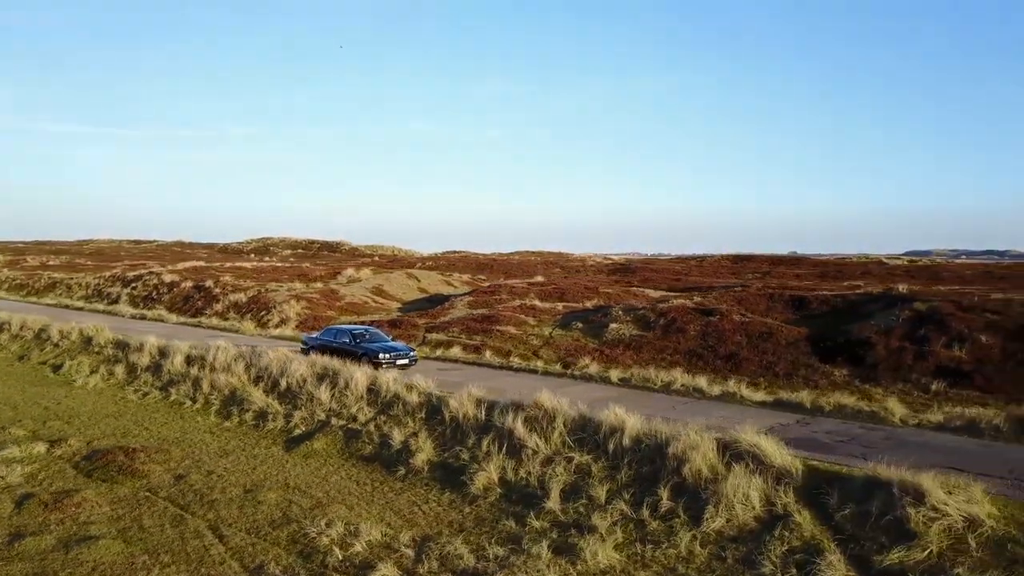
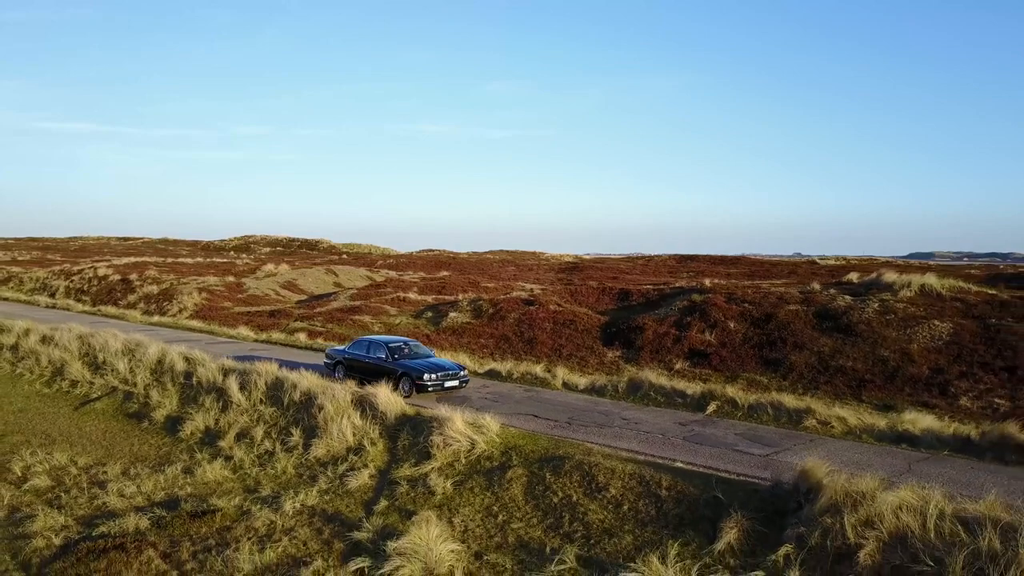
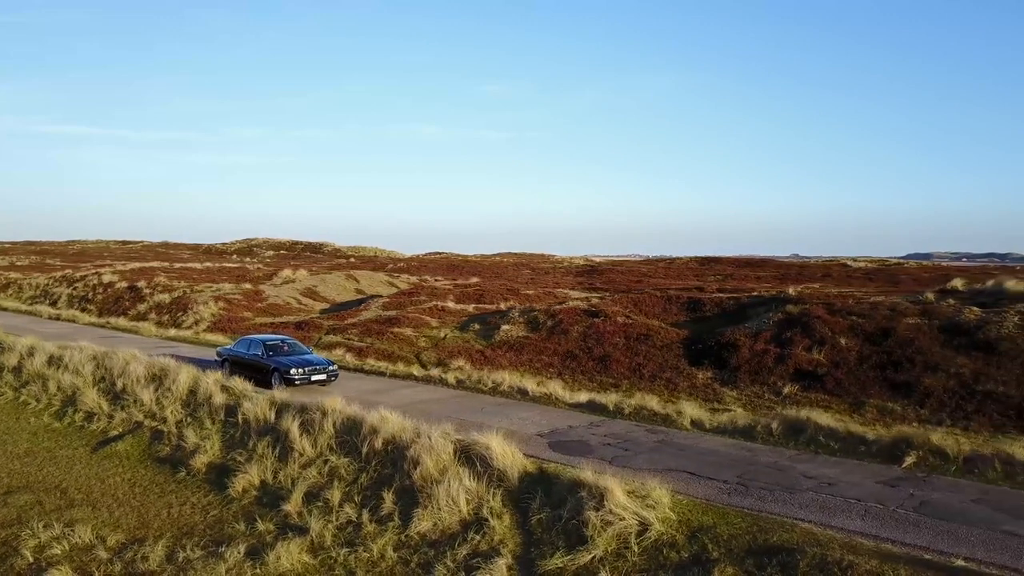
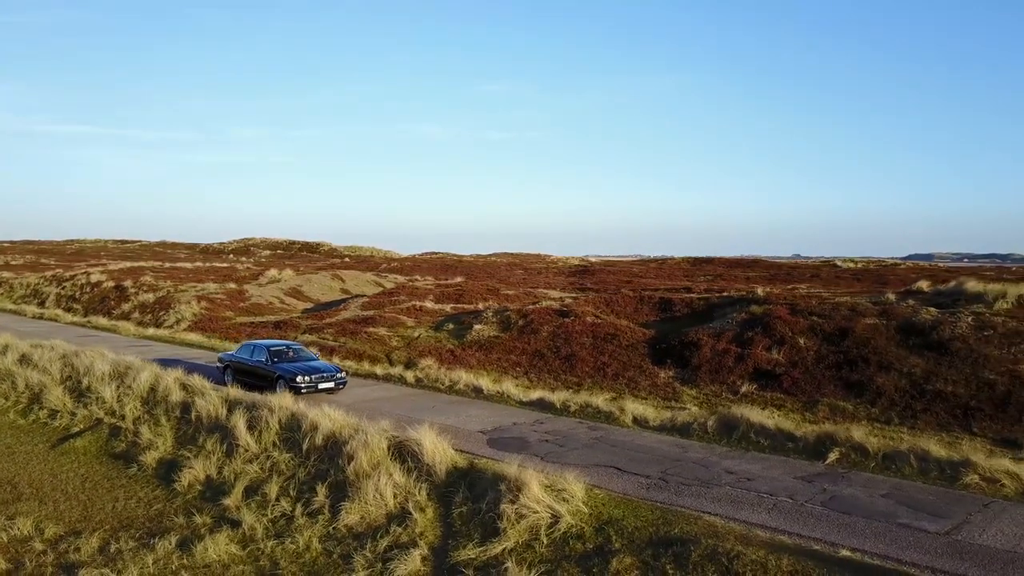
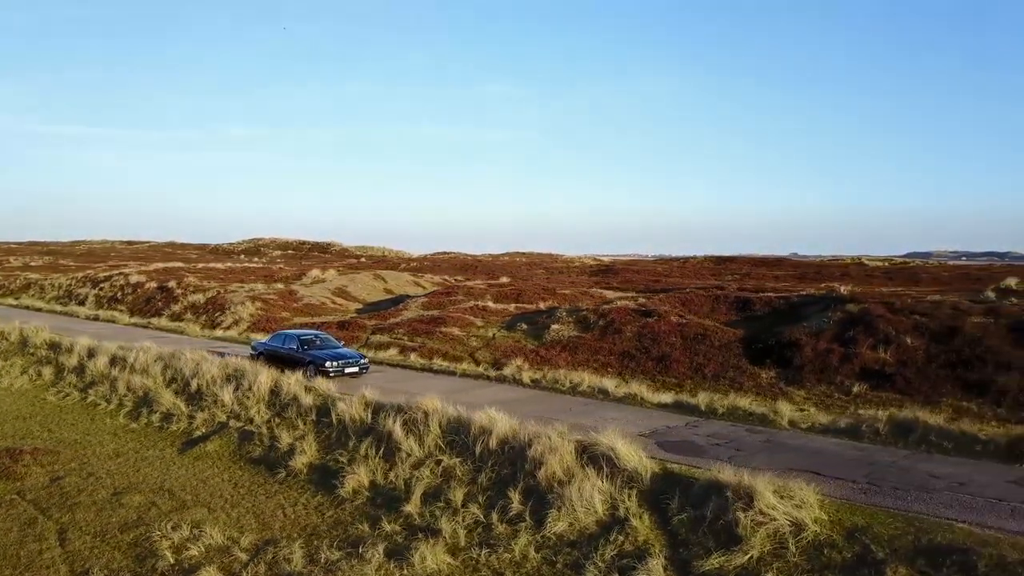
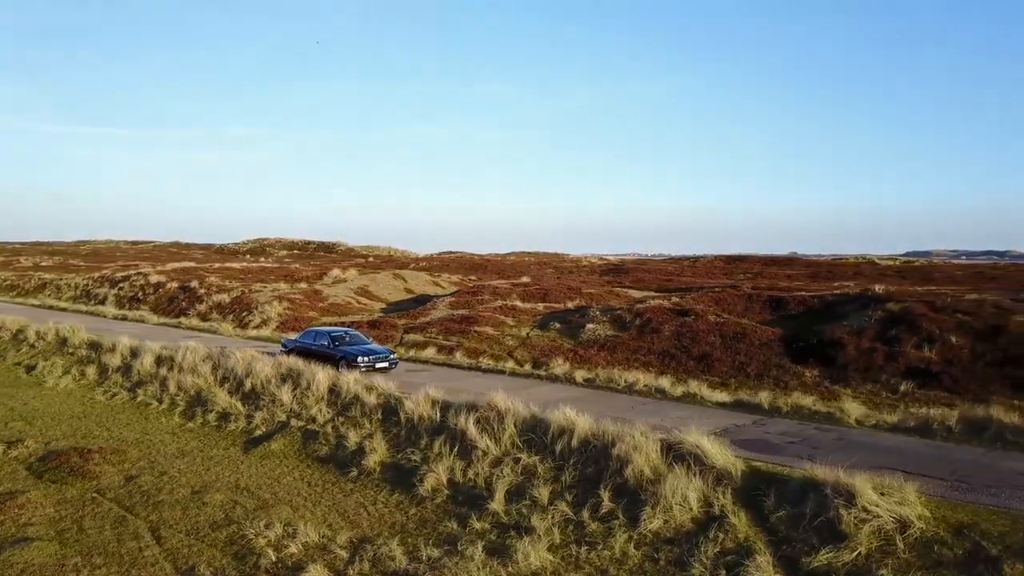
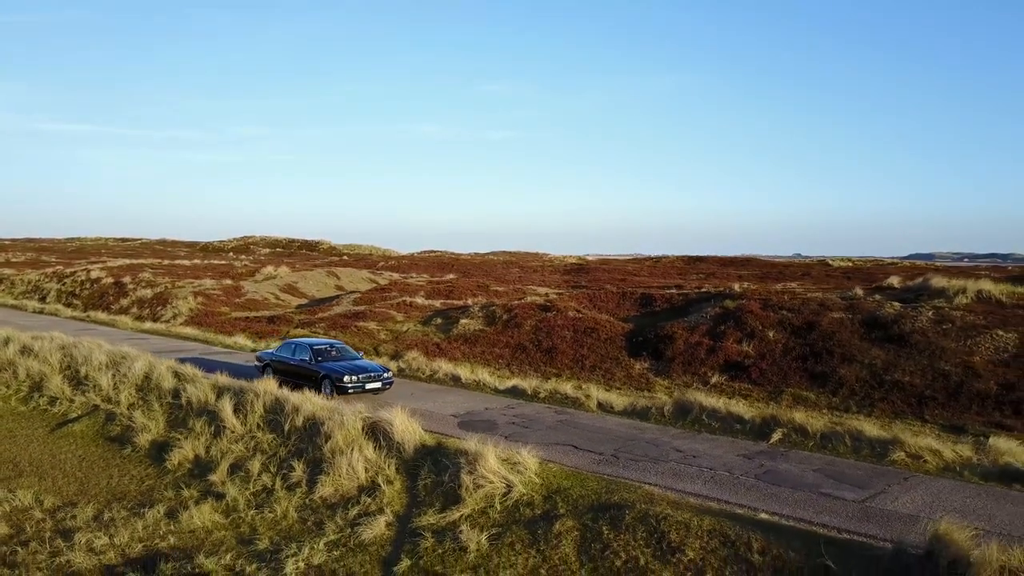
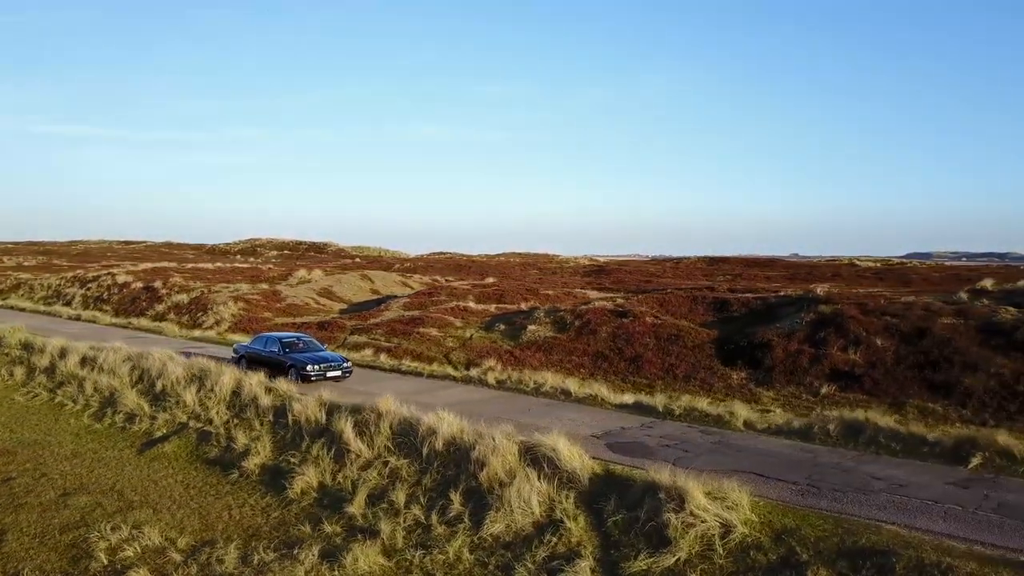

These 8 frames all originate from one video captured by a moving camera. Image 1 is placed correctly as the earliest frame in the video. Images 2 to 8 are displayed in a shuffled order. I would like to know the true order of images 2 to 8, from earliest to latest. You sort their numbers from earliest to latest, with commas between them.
6, 5, 8, 3, 4, 7, 2
